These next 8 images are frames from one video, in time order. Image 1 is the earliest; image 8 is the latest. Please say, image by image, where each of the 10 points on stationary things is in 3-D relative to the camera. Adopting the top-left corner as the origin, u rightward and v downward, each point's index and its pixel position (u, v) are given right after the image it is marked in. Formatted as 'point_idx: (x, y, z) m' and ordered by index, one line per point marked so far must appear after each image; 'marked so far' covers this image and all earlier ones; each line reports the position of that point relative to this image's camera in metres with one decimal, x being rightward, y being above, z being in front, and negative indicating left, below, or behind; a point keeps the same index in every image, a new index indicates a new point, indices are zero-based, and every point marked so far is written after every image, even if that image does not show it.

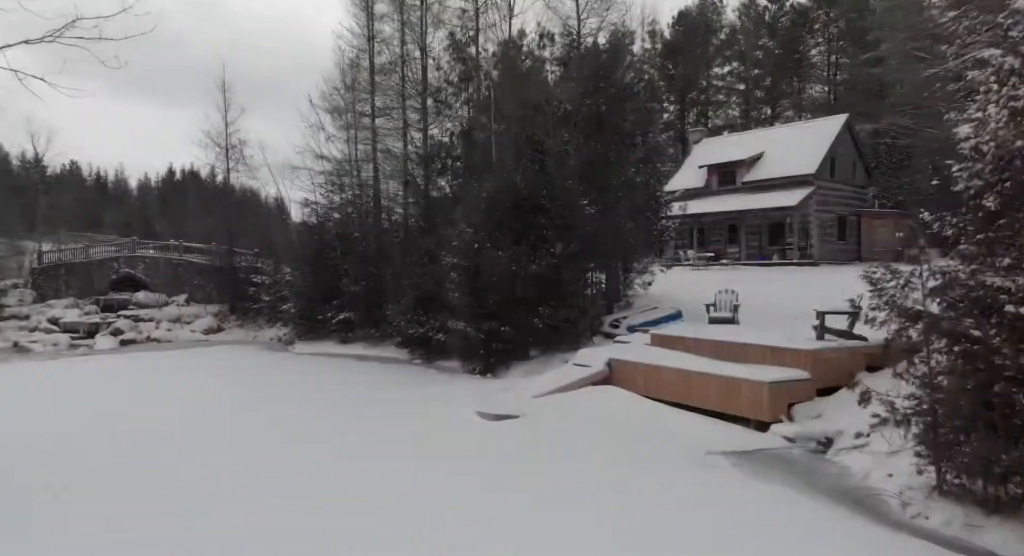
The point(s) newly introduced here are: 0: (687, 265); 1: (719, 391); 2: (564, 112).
0: (+5.4, +0.4, +18.9) m
1: (+2.5, -1.3, +7.4) m
2: (+0.9, +3.2, +11.8) m
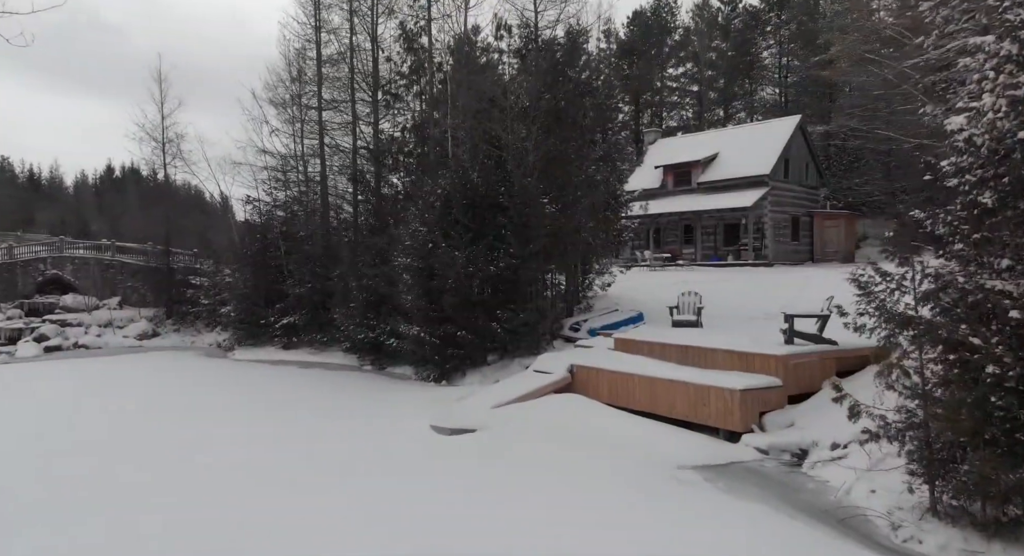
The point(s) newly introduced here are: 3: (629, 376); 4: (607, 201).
0: (+4.1, +0.4, +18.7) m
1: (+2.0, -1.4, +7.0) m
2: (+0.1, +3.2, +11.3) m
3: (+1.5, -1.3, +7.7) m
4: (+1.8, +1.5, +11.7) m
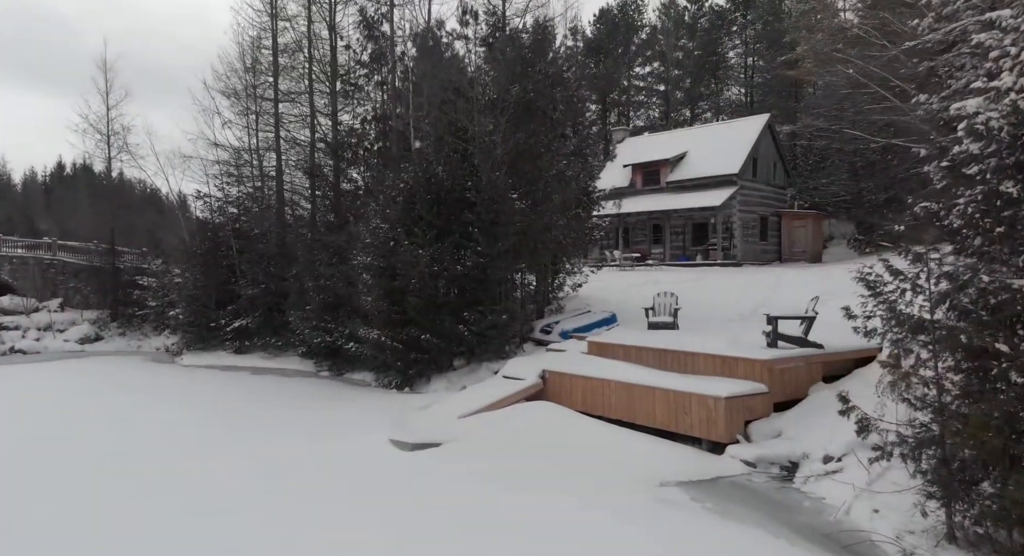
0: (+3.1, +0.4, +18.3) m
1: (+1.6, -1.4, +6.5) m
2: (-0.5, +3.2, +10.7) m
3: (+1.1, -1.3, +7.2) m
4: (+1.2, +1.5, +11.2) m
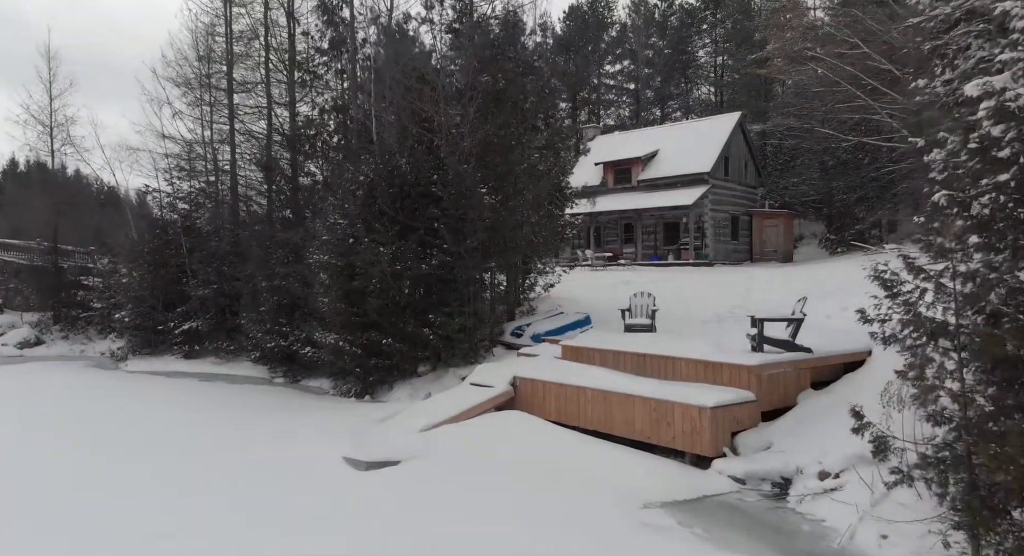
0: (+2.2, +0.4, +17.9) m
1: (+1.3, -1.4, +6.0) m
2: (-1.1, +3.2, +10.1) m
3: (+0.7, -1.3, +6.7) m
4: (+0.7, +1.5, +10.7) m
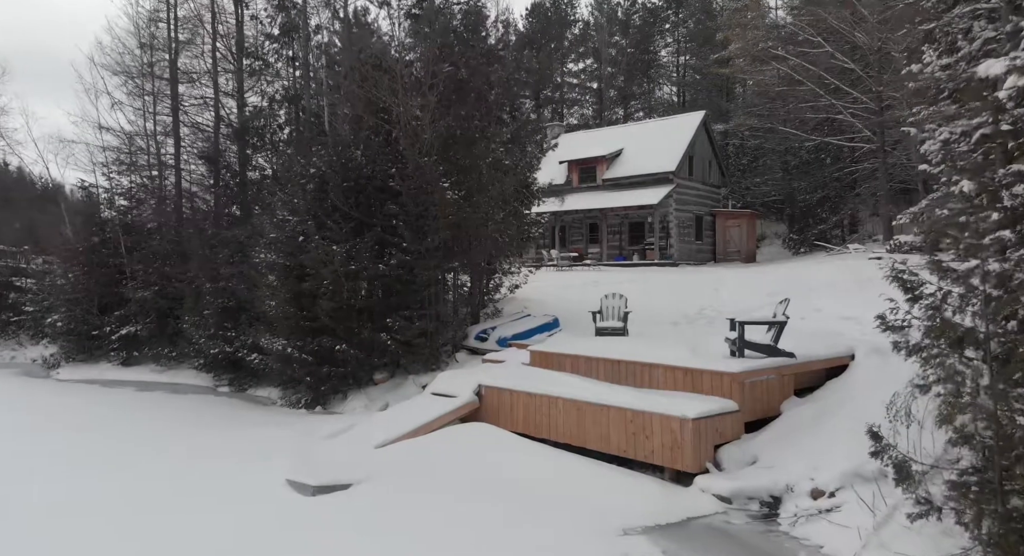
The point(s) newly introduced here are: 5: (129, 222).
0: (+1.1, +0.4, +17.4) m
1: (+1.0, -1.4, +5.6) m
2: (-1.6, +3.2, +9.5) m
3: (+0.4, -1.3, +6.2) m
4: (+0.1, +1.5, +10.2) m
5: (-8.9, +1.3, +14.2) m
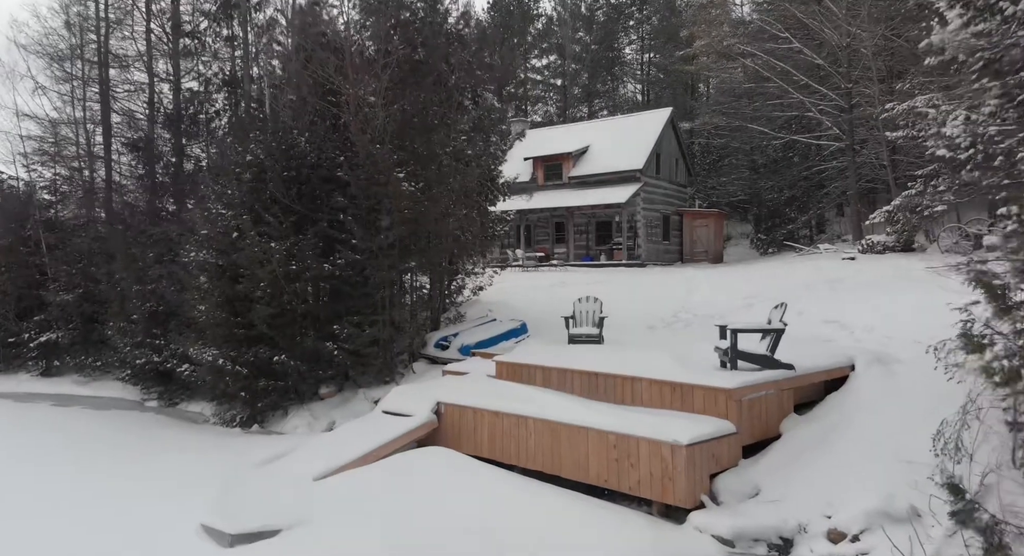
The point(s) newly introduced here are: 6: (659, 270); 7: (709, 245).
0: (+0.1, +0.4, +16.6) m
1: (+0.7, -1.4, +4.8) m
2: (-2.1, +3.2, +8.6) m
3: (0.0, -1.3, +5.4) m
4: (-0.5, +1.5, +9.4) m
5: (-9.7, +1.3, +12.8) m
6: (+3.7, +0.2, +15.2) m
7: (+6.3, +1.1, +19.5) m
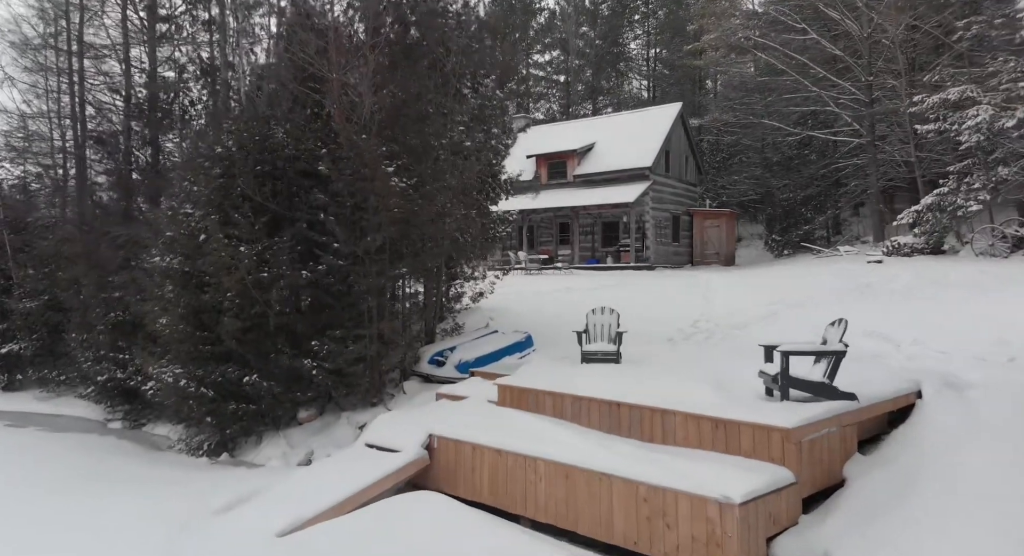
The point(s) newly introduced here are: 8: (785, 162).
0: (+0.1, +0.3, +15.7) m
1: (+0.8, -1.5, +3.9) m
2: (-2.1, +3.1, +7.7) m
3: (+0.1, -1.4, +4.5) m
4: (-0.5, +1.4, +8.5) m
5: (-9.7, +1.2, +11.9) m
6: (+3.7, +0.1, +14.3) m
7: (+6.3, +1.0, +18.5) m
8: (+8.6, +3.7, +19.2) m
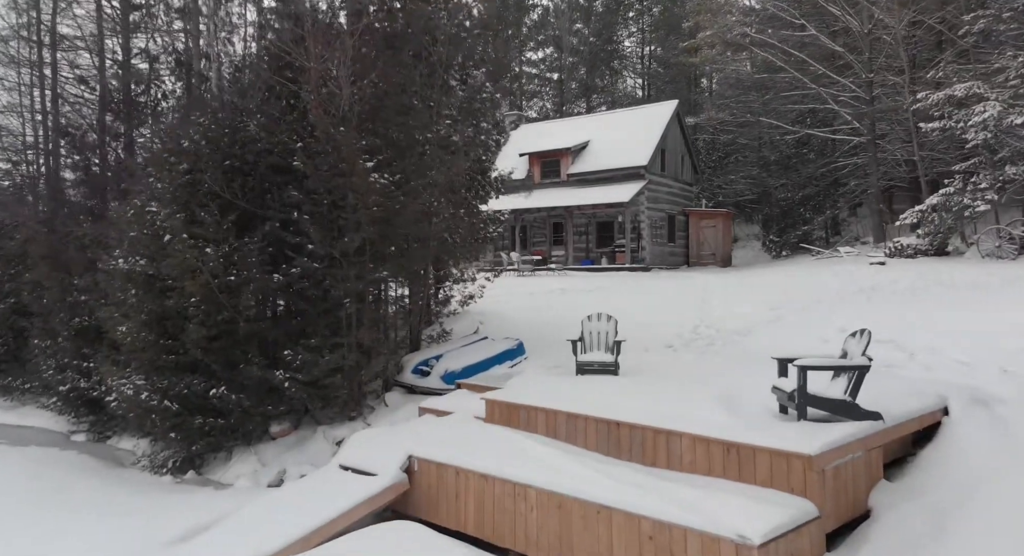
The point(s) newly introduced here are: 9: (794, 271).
0: (-0.1, +0.2, +15.3) m
1: (+0.7, -1.5, +3.4) m
2: (-2.2, +3.0, +7.2) m
3: (0.0, -1.4, +4.0) m
4: (-0.6, +1.3, +8.0) m
5: (-9.8, +1.2, +11.4) m
6: (+3.6, +0.1, +13.9) m
7: (+6.1, +0.9, +18.2) m
8: (+8.4, +3.6, +18.8) m
9: (+6.0, +0.1, +13.0) m
